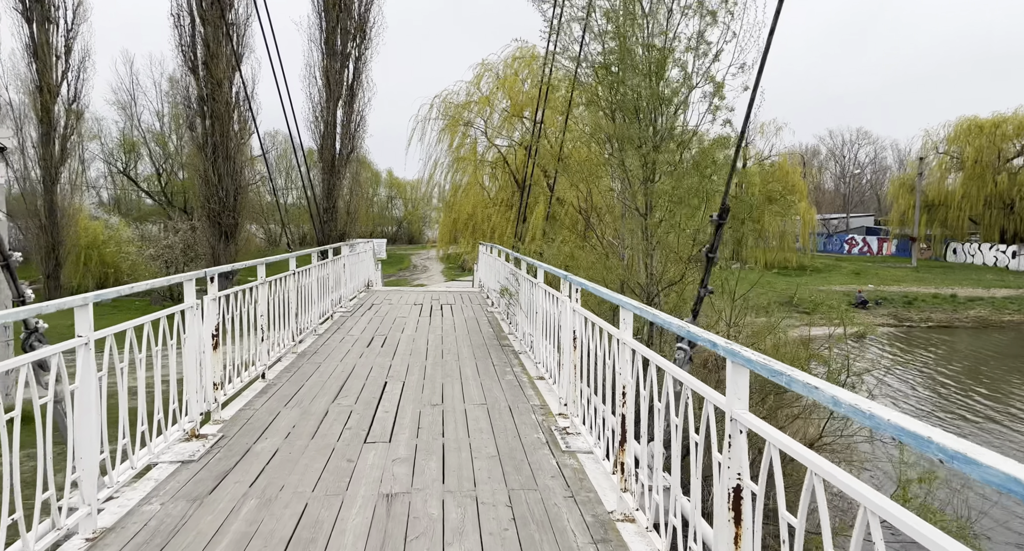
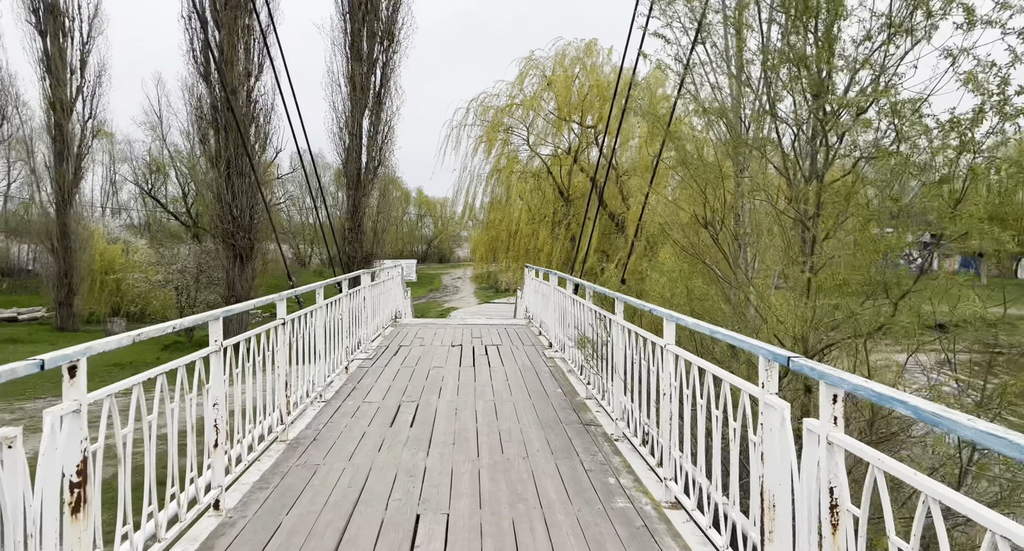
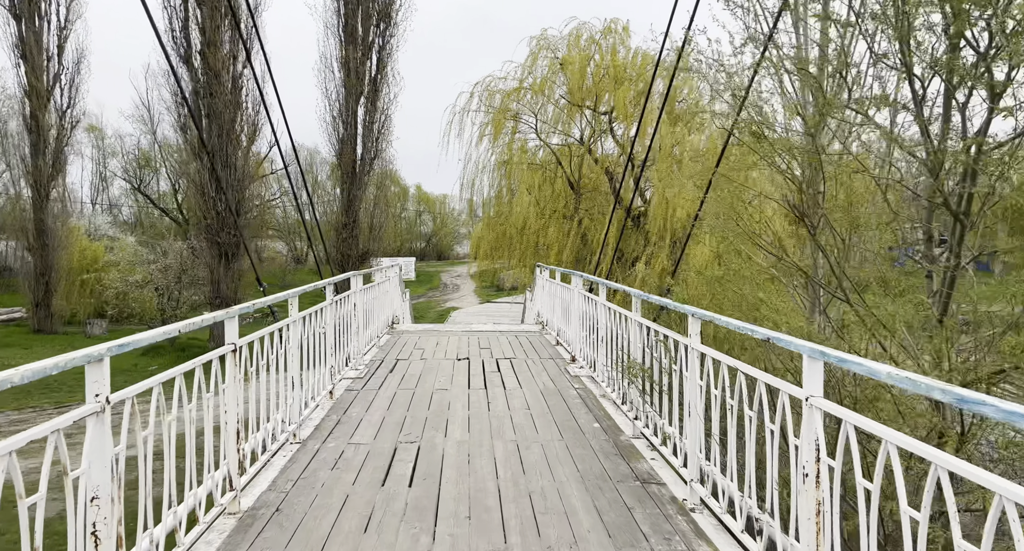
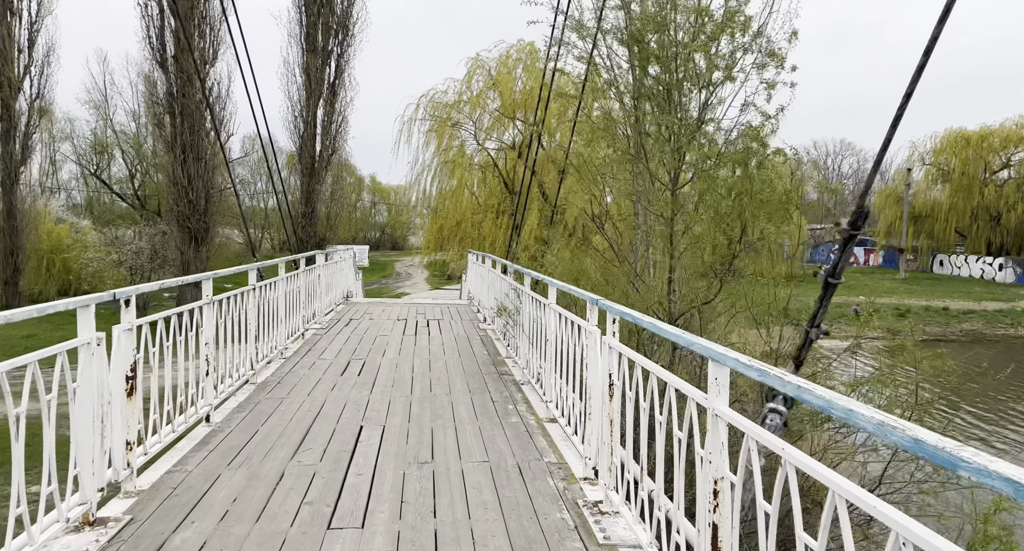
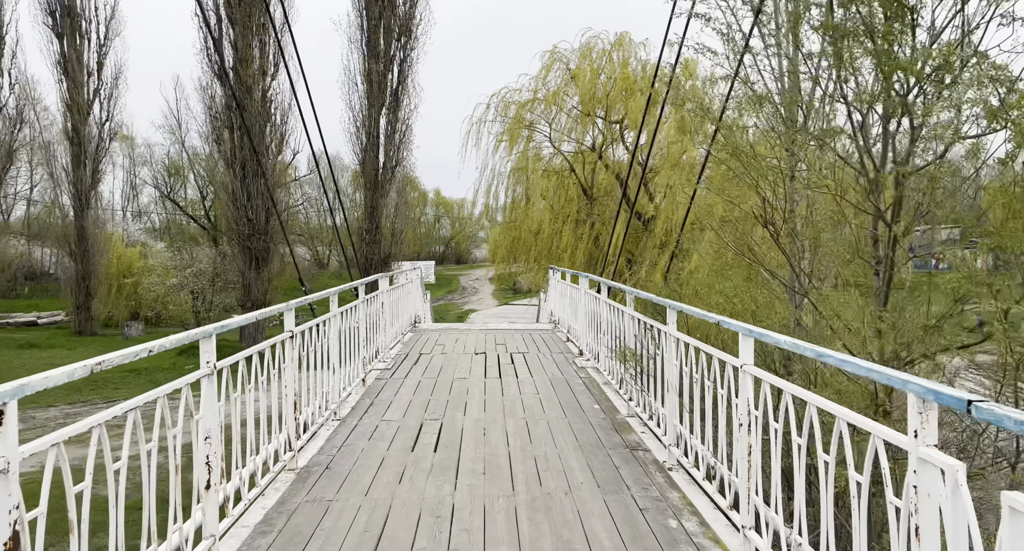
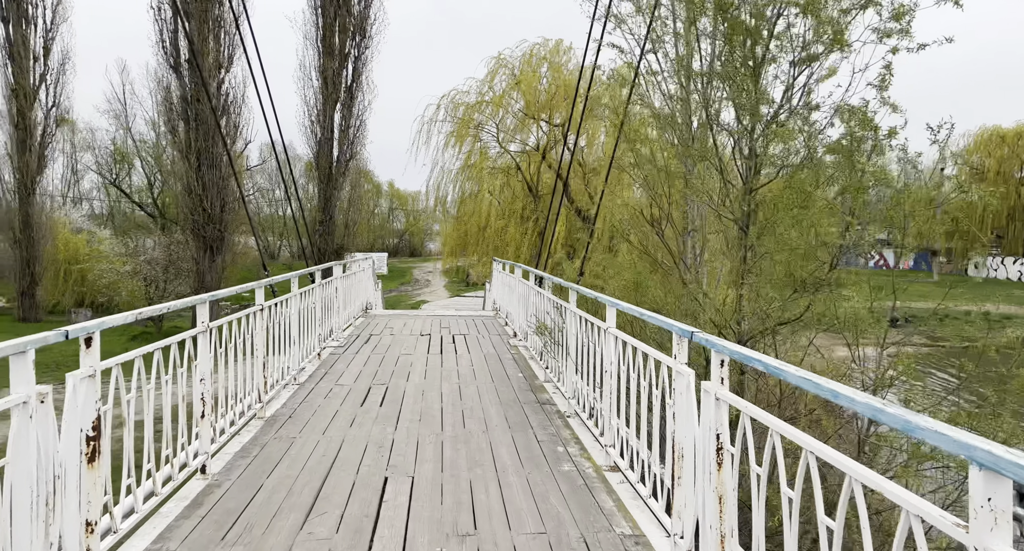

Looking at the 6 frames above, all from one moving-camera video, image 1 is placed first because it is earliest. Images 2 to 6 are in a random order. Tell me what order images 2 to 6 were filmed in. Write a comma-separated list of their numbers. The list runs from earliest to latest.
4, 6, 2, 5, 3
